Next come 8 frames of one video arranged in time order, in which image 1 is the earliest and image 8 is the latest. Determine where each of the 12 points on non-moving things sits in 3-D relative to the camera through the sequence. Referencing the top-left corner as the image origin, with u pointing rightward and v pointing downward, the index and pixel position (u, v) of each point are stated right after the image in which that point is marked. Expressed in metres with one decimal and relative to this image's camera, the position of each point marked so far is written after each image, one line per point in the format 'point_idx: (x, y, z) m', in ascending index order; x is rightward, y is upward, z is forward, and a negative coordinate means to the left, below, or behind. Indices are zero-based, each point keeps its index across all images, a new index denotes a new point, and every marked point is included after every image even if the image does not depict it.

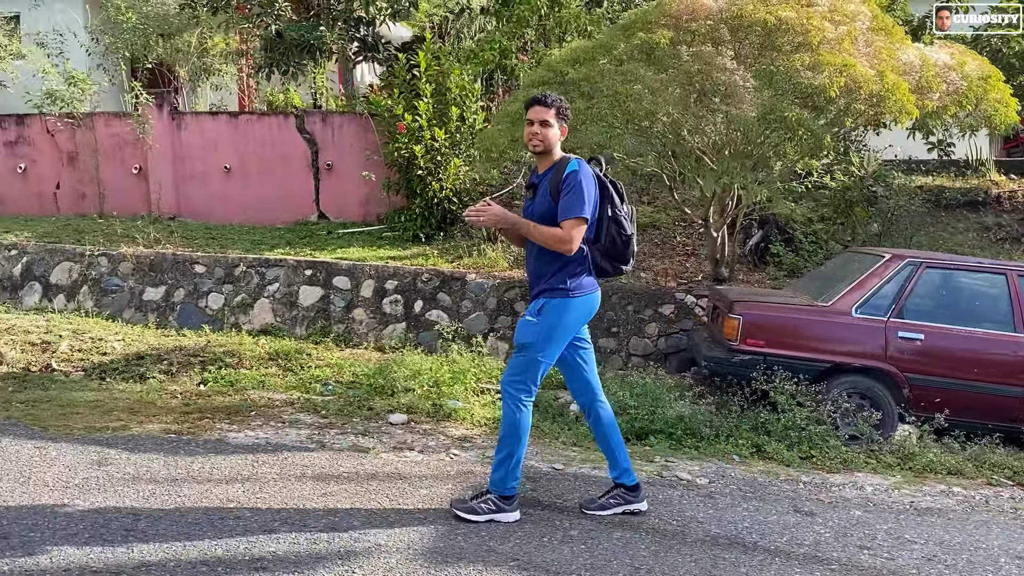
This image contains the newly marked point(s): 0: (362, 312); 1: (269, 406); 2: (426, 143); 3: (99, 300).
0: (-1.1, -0.2, +6.7) m
1: (-1.3, -0.6, +4.8) m
2: (-0.7, +1.2, +7.5) m
3: (-3.1, -0.1, +6.8) m
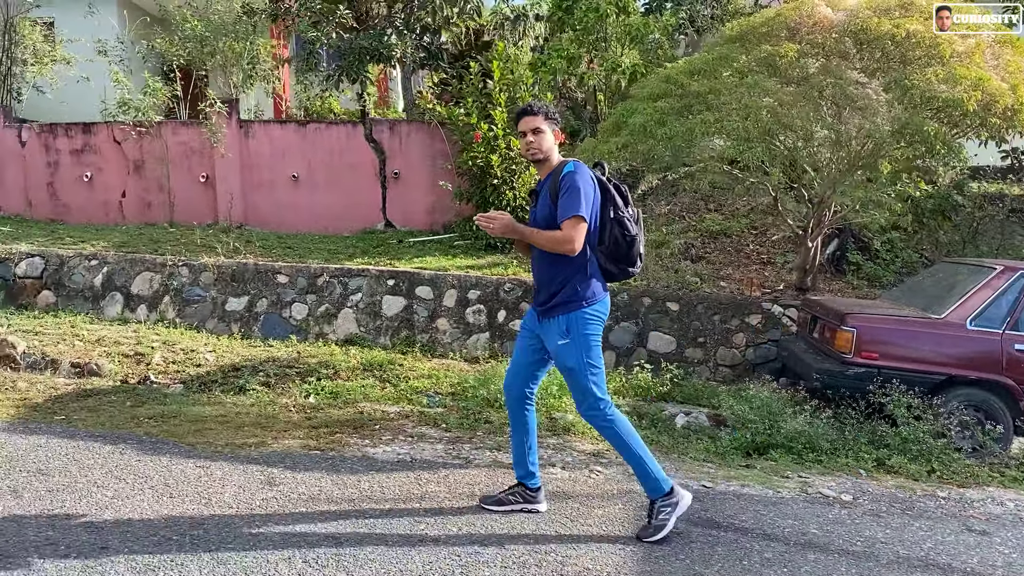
0: (-0.5, -0.3, +6.7) m
1: (-0.7, -0.7, +4.8) m
2: (-0.1, +1.1, +7.4) m
3: (-2.5, -0.2, +6.8) m
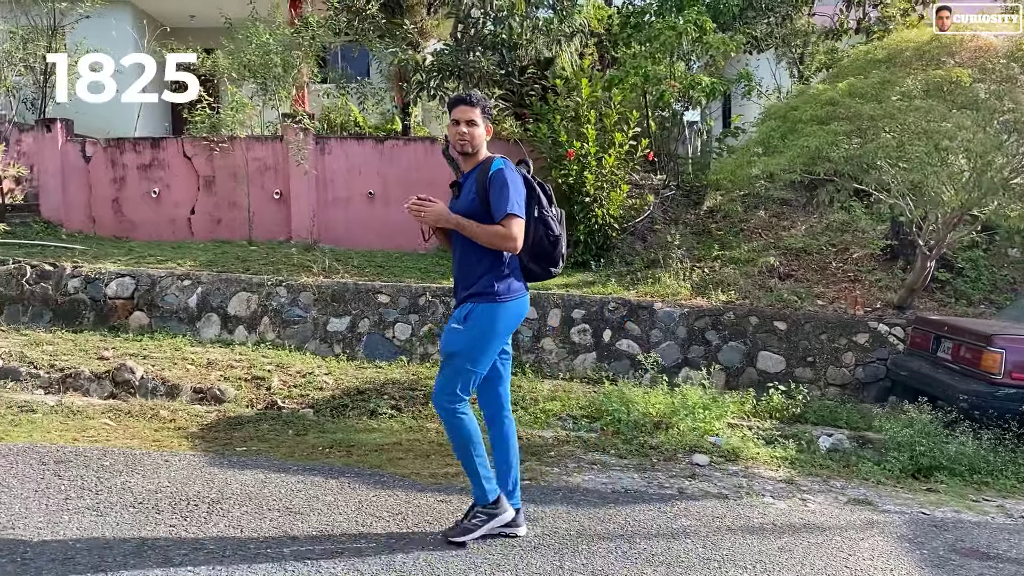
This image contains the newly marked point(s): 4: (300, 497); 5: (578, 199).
0: (+0.3, -0.4, +6.6) m
1: (+0.2, -0.8, +4.7) m
2: (+0.7, +1.0, +7.4) m
3: (-1.7, -0.3, +6.6) m
4: (-0.8, -0.8, +3.3) m
5: (+0.5, +0.7, +7.4) m
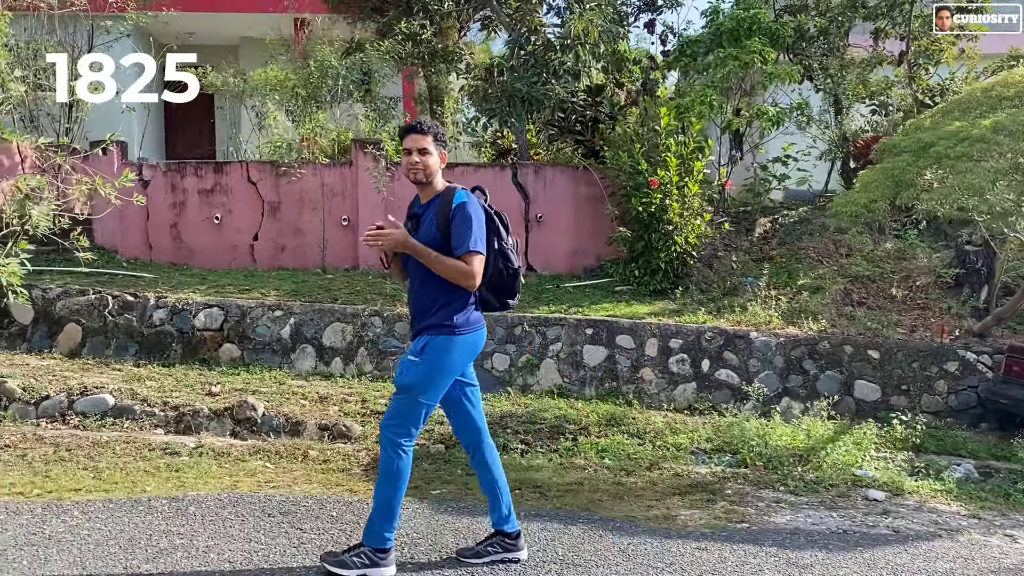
0: (+1.0, -0.6, +6.6) m
1: (+1.1, -1.0, +4.6) m
2: (+1.4, +0.8, +7.4) m
3: (-1.0, -0.5, +6.4) m
4: (+0.2, -0.9, +3.2) m
5: (+1.2, +0.5, +7.4) m
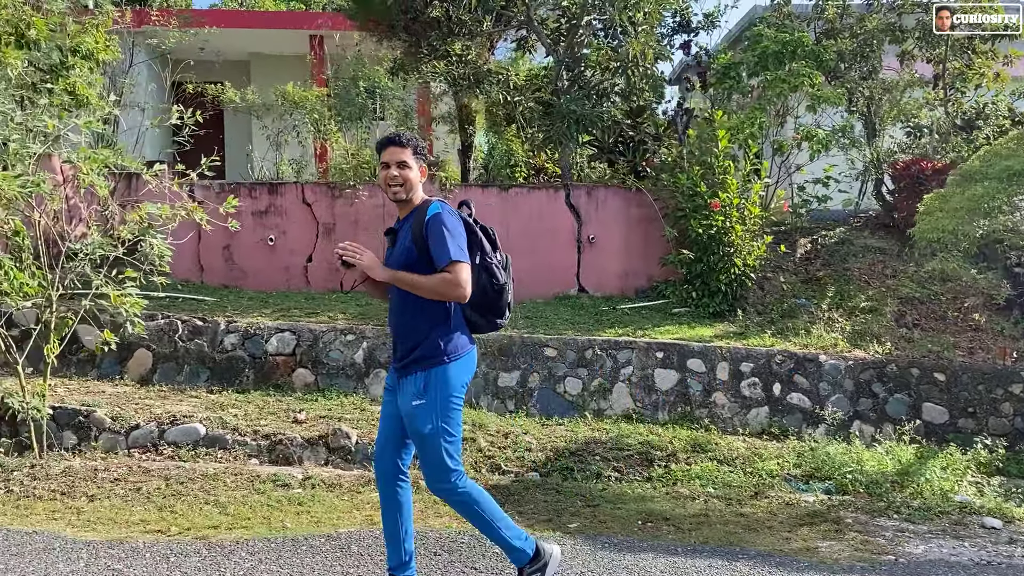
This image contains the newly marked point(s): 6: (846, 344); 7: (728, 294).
0: (+1.5, -0.8, +6.6) m
1: (+1.6, -1.1, +4.6) m
2: (+1.9, +0.6, +7.5) m
3: (-0.4, -0.7, +6.4) m
4: (+0.8, -1.0, +3.1) m
5: (+1.7, +0.3, +7.4) m
6: (+2.6, -0.4, +7.0) m
7: (+1.8, -0.1, +7.5) m
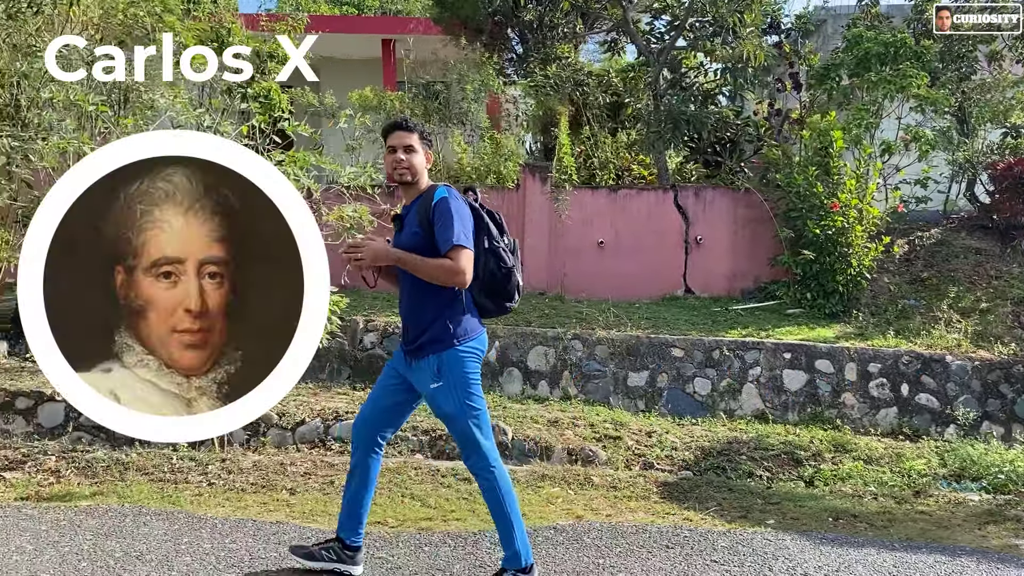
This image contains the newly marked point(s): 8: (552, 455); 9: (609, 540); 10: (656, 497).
0: (+2.5, -0.8, +6.6) m
1: (+2.5, -1.1, +4.6) m
2: (+2.8, +0.6, +7.5) m
3: (+0.5, -0.7, +6.5) m
4: (+1.7, -1.0, +3.2) m
5: (+2.7, +0.3, +7.4) m
6: (+3.6, -0.4, +7.0) m
7: (+2.8, -0.1, +7.6) m
8: (+0.2, -1.0, +5.3) m
9: (+0.4, -1.0, +3.4) m
10: (+0.7, -1.0, +4.4) m
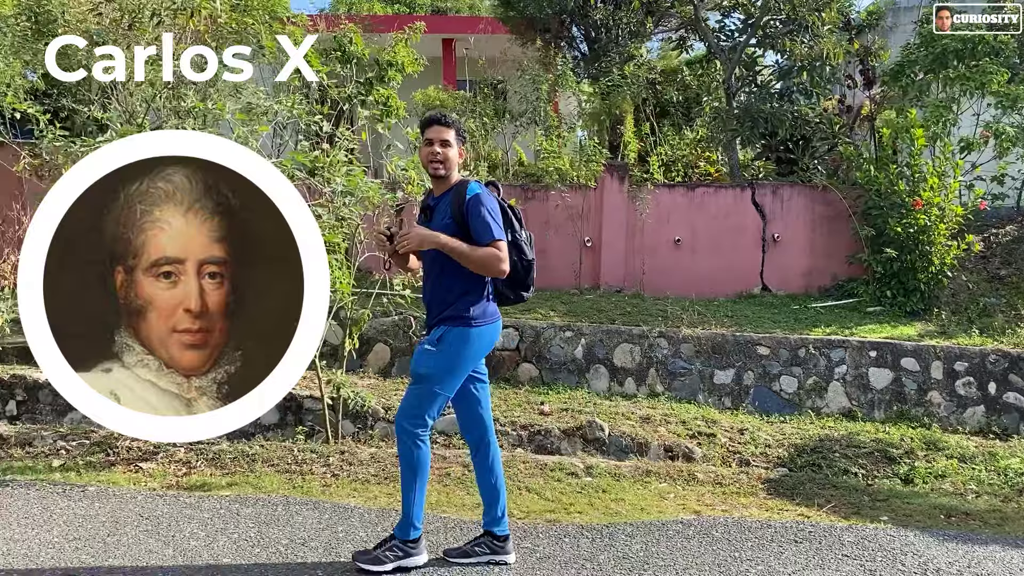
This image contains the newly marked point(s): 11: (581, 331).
0: (+3.1, -0.8, +6.6) m
1: (+3.1, -1.1, +4.7) m
2: (+3.5, +0.6, +7.5) m
3: (+1.2, -0.7, +6.5) m
4: (+2.2, -1.0, +3.2) m
5: (+3.4, +0.3, +7.4) m
6: (+4.2, -0.4, +6.9) m
7: (+3.5, 0.0, +7.5) m
8: (+0.8, -1.0, +5.4) m
9: (+0.9, -1.0, +3.5) m
10: (+1.3, -1.0, +4.5) m
11: (+0.5, -0.3, +6.6) m
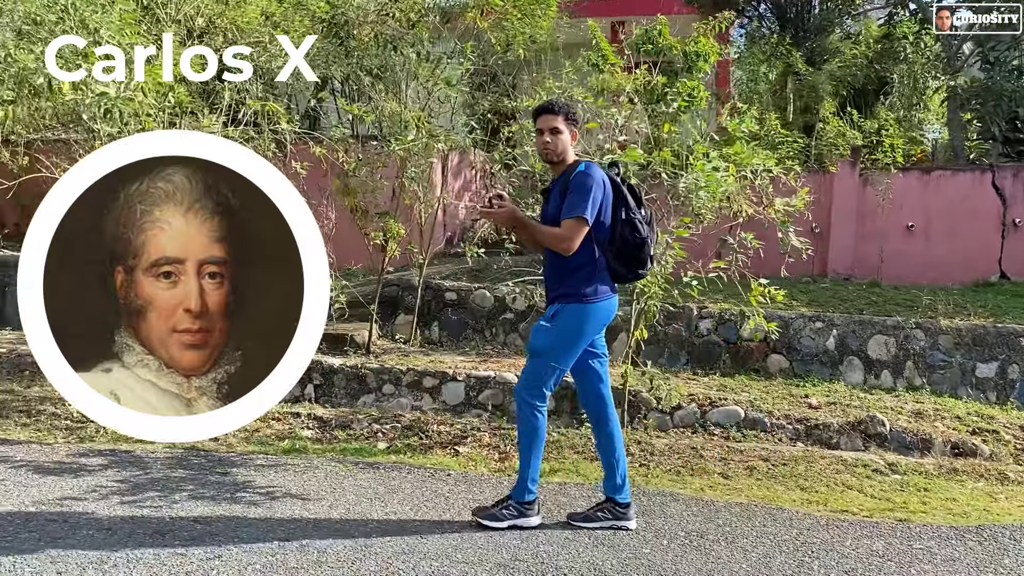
0: (+4.9, -0.7, +6.1) m
1: (+4.6, -1.1, +4.2) m
2: (+5.4, +0.7, +6.9) m
3: (+2.9, -0.6, +6.3) m
4: (+3.5, -1.0, +2.9) m
5: (+5.3, +0.4, +6.9) m
6: (+6.0, -0.4, +6.3) m
7: (+5.4, 0.0, +7.0) m
8: (+2.5, -0.9, +5.2) m
9: (+2.3, -0.9, +3.4) m
10: (+2.8, -1.0, +4.3) m
11: (+2.3, -0.2, +6.5) m
